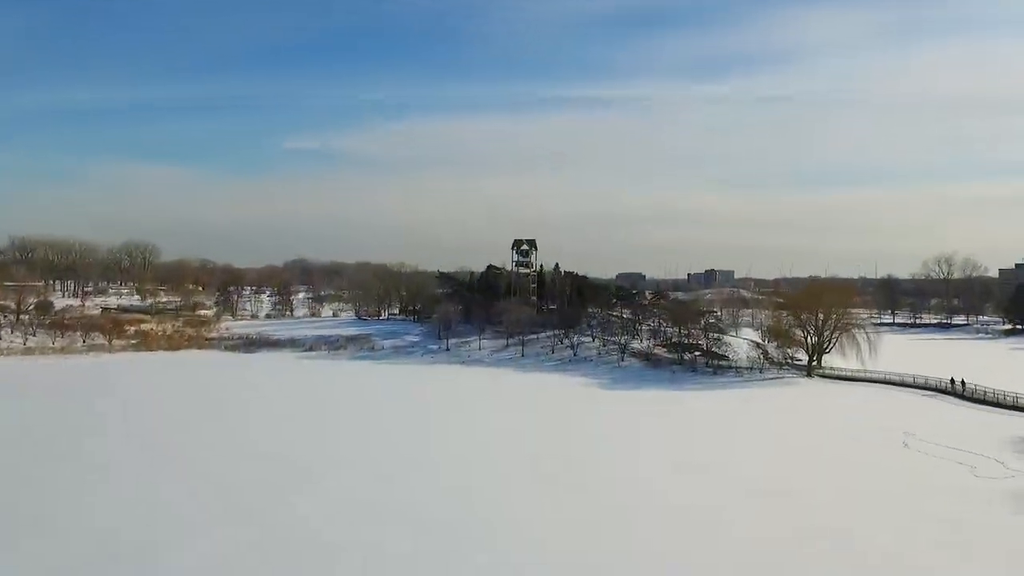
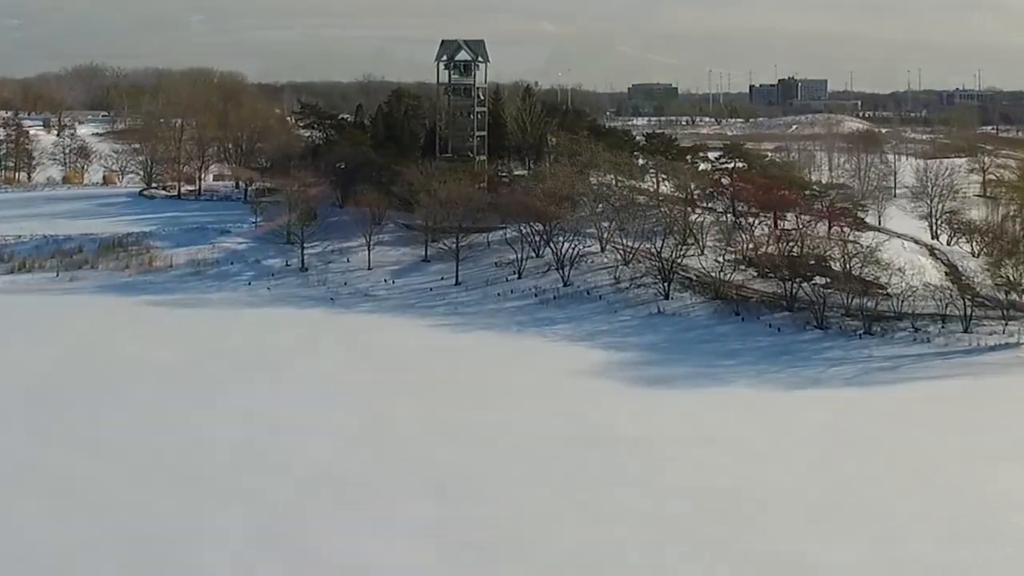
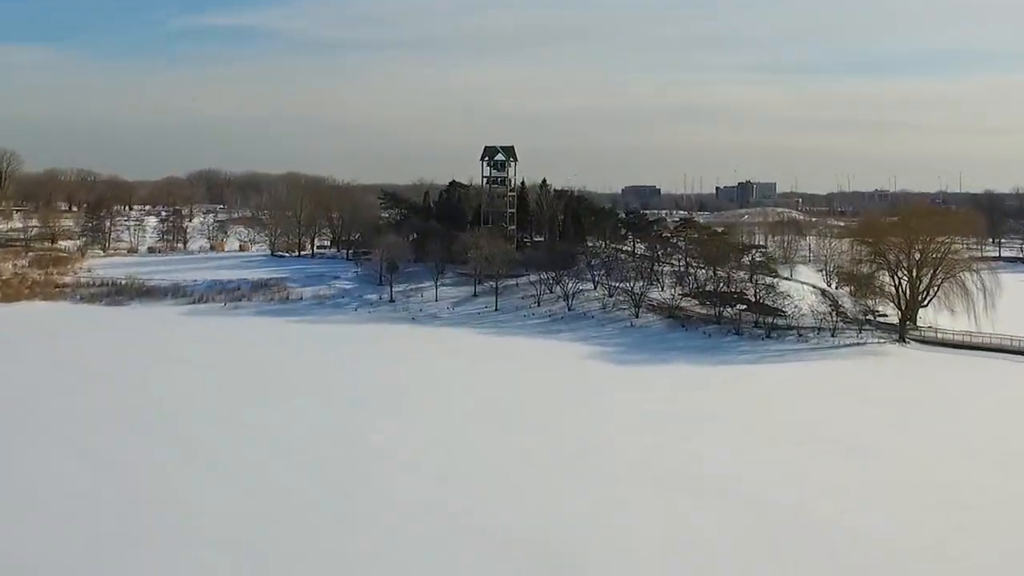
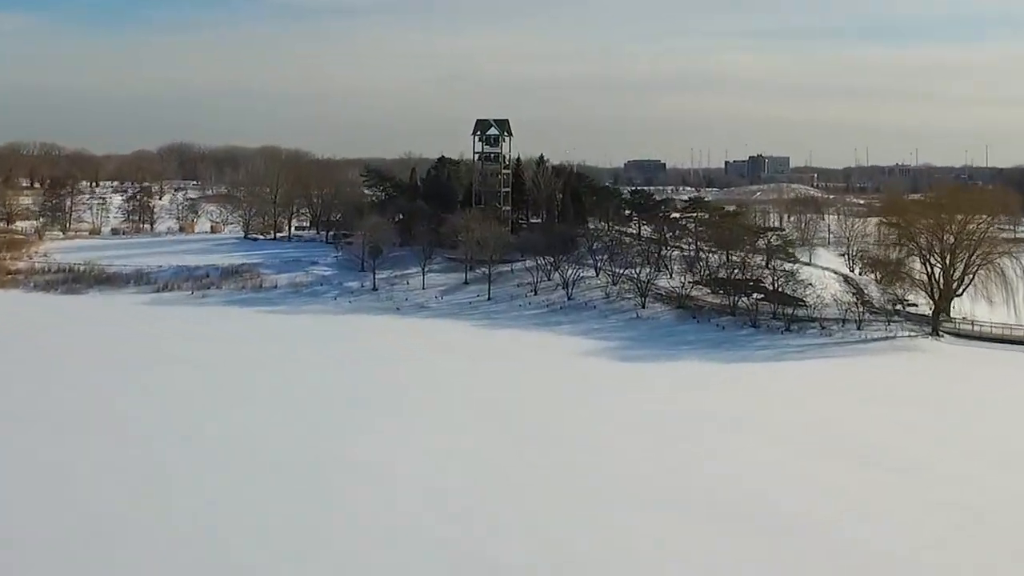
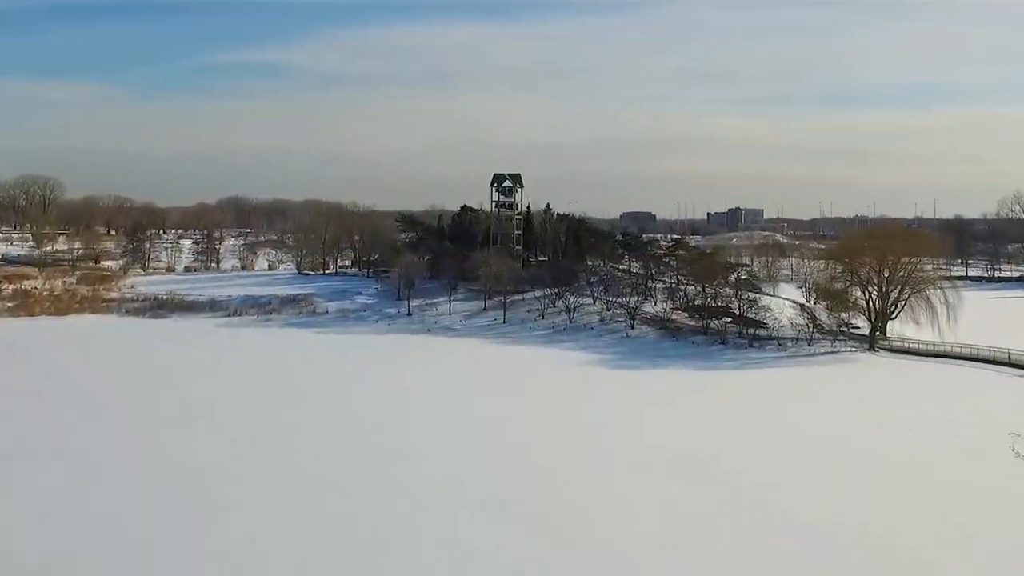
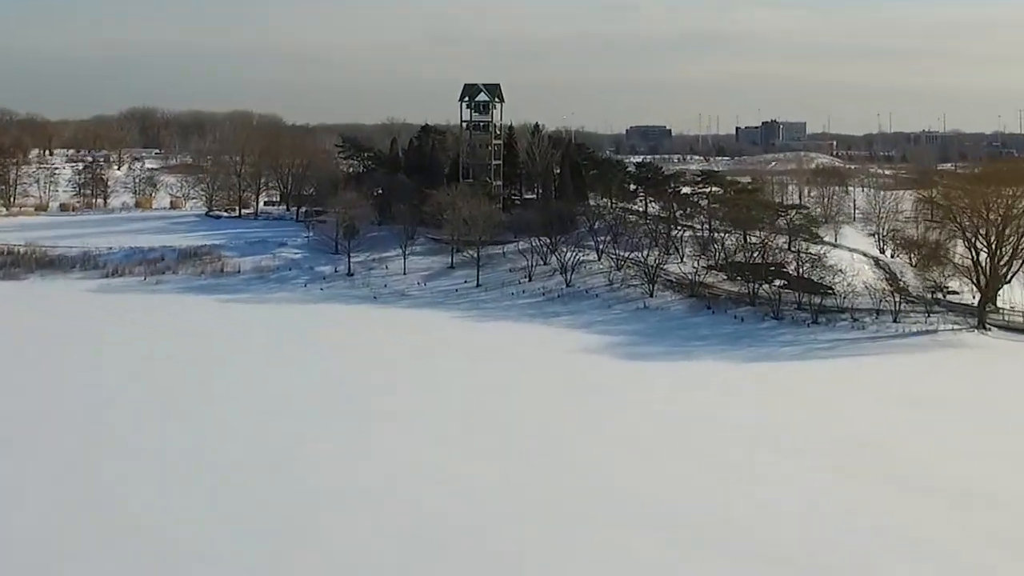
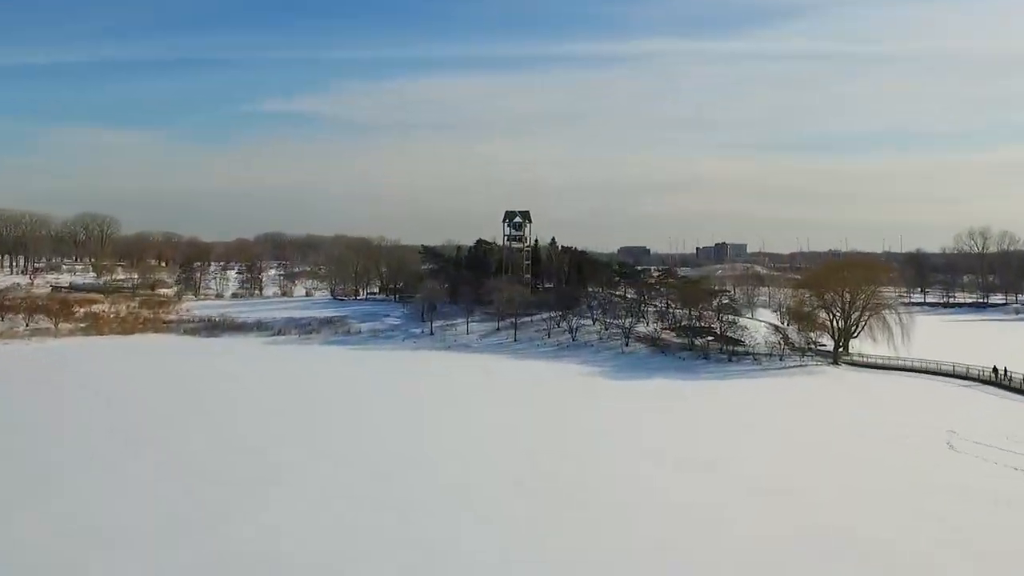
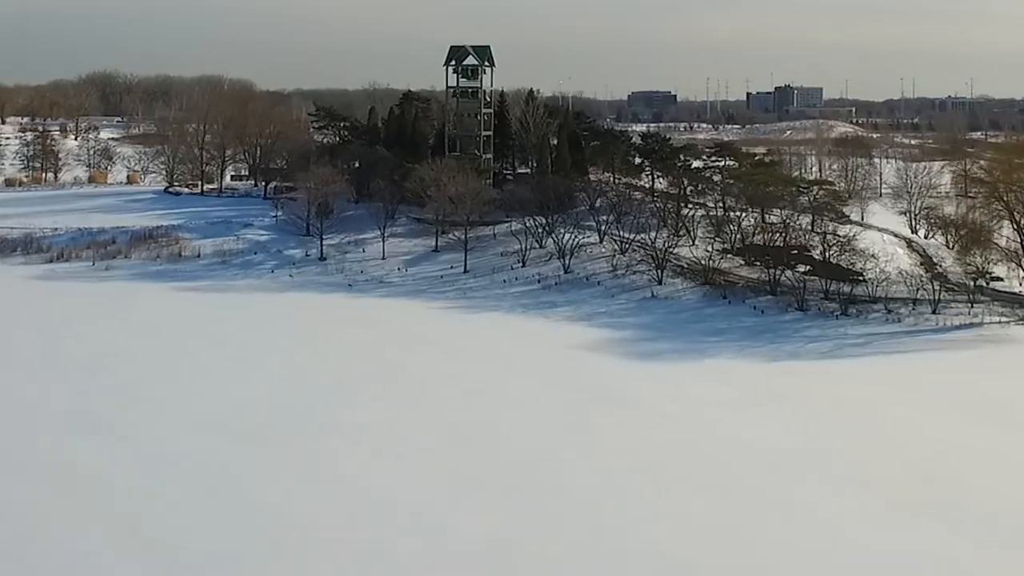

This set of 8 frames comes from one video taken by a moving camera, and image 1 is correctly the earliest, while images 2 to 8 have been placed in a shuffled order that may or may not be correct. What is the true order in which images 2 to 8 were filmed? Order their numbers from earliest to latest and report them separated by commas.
7, 5, 3, 4, 6, 8, 2
